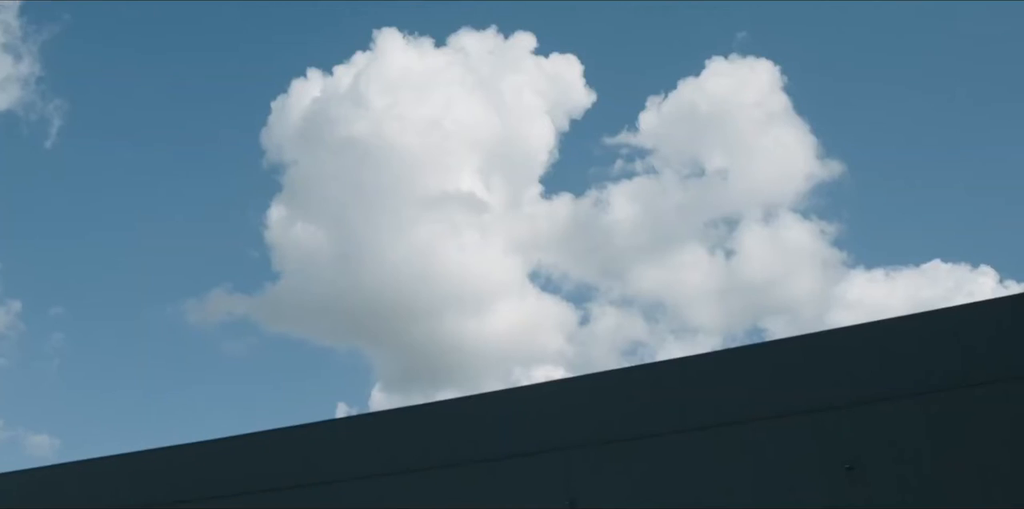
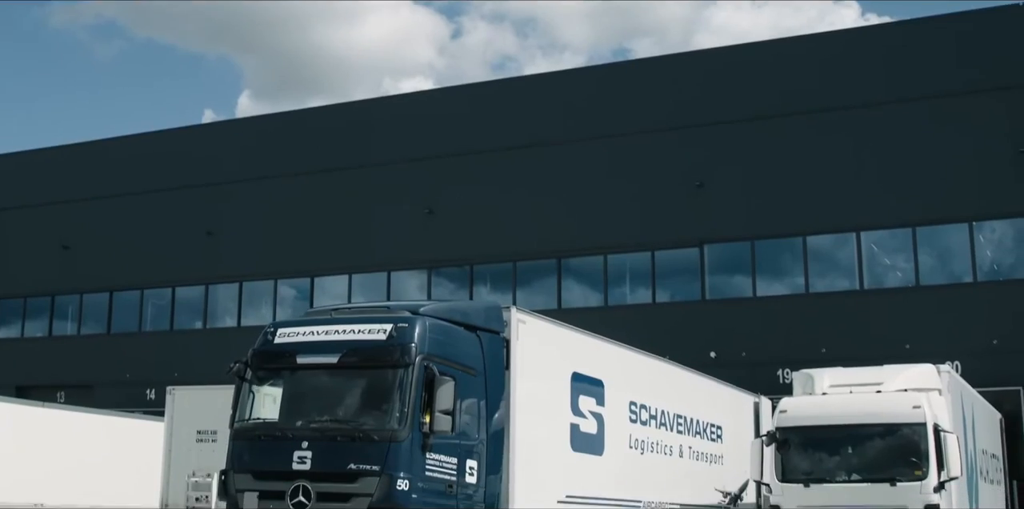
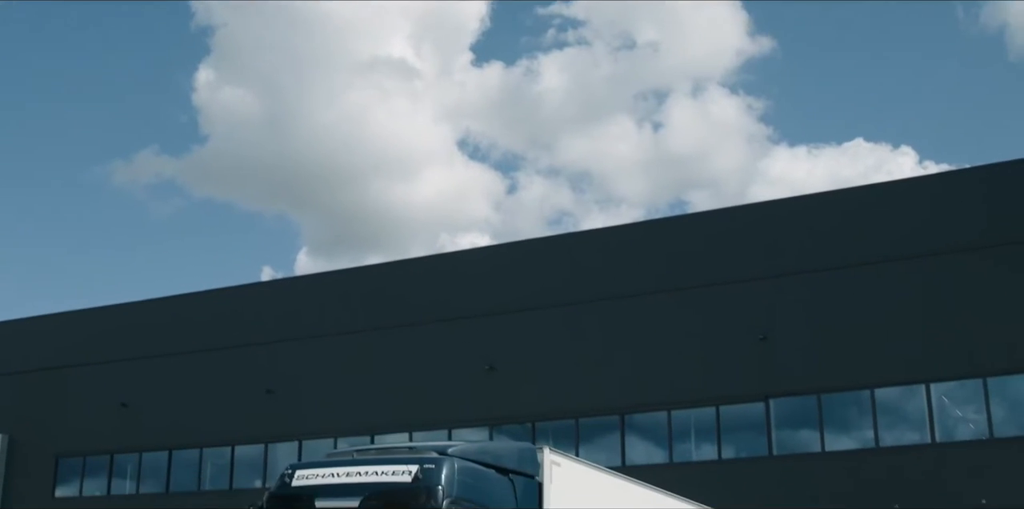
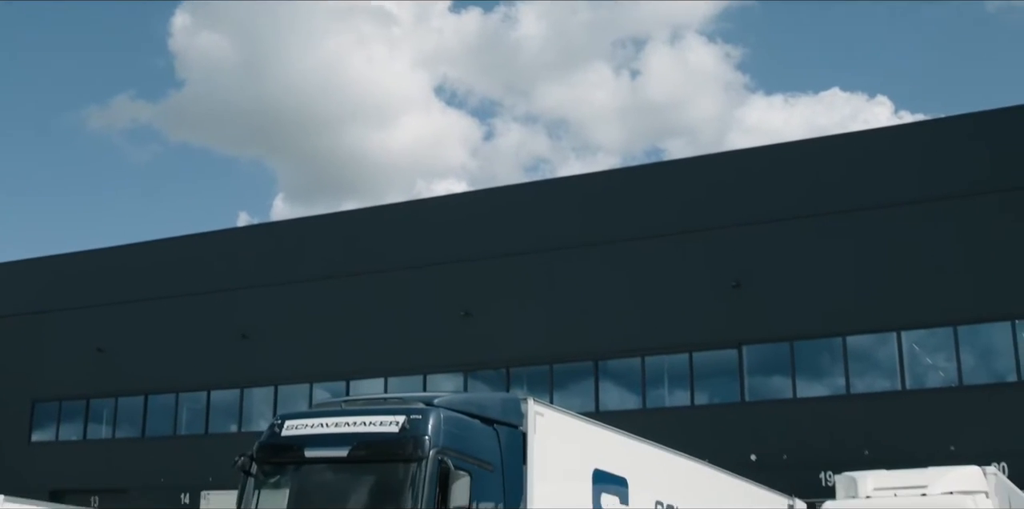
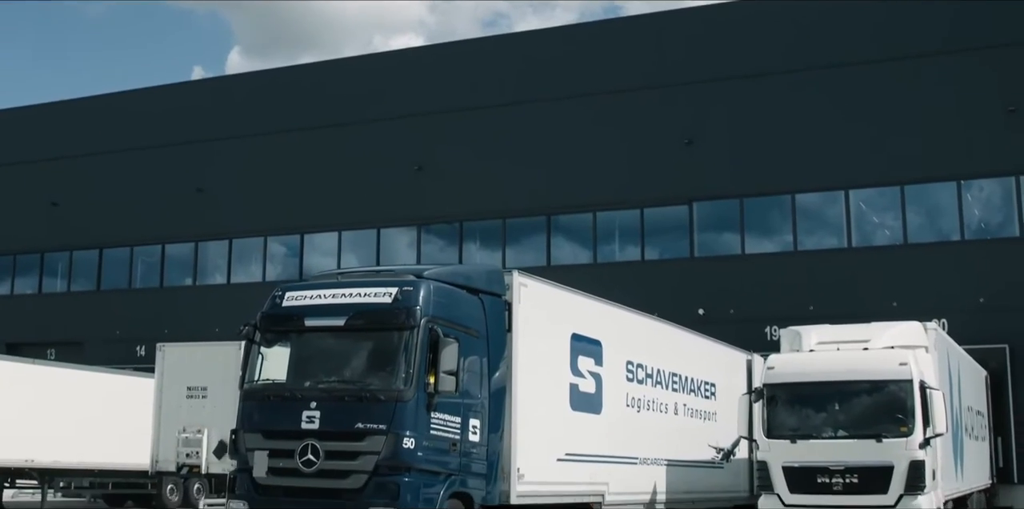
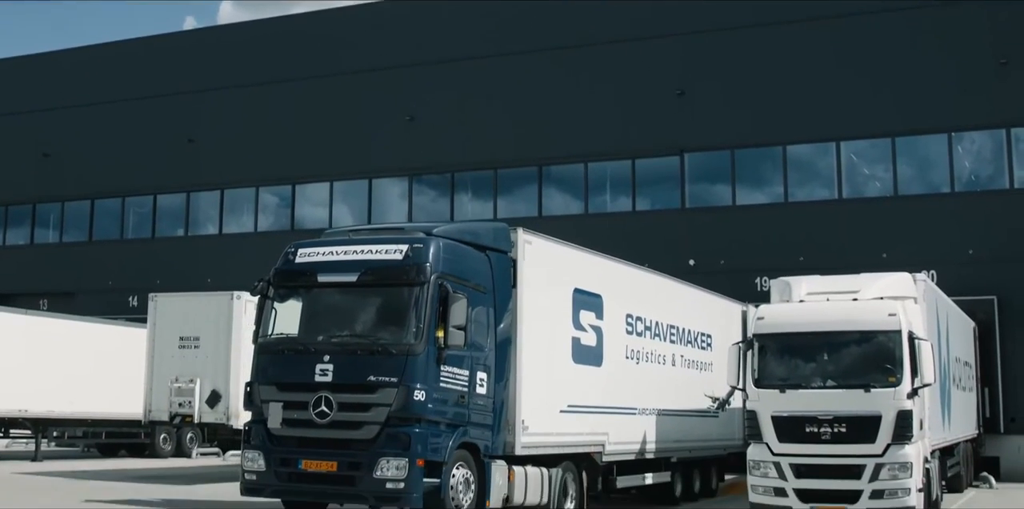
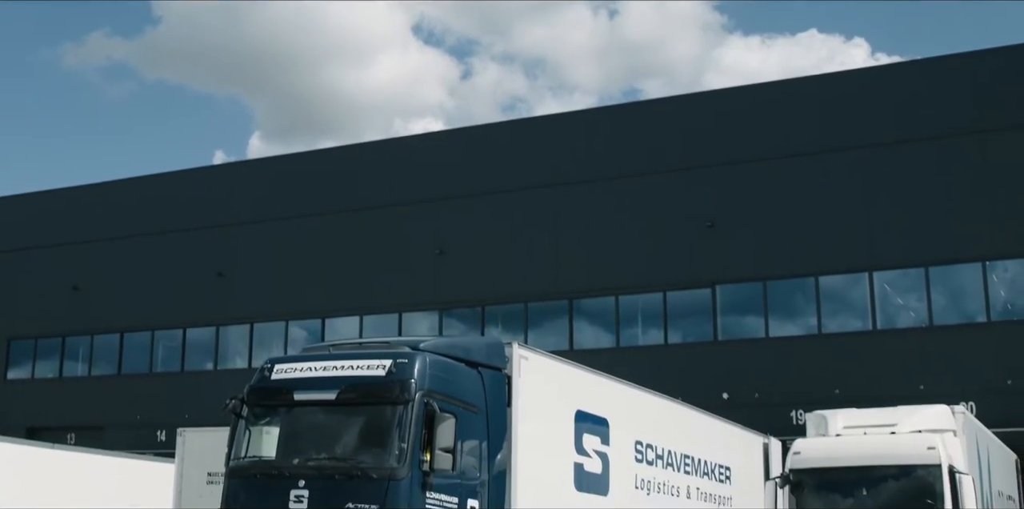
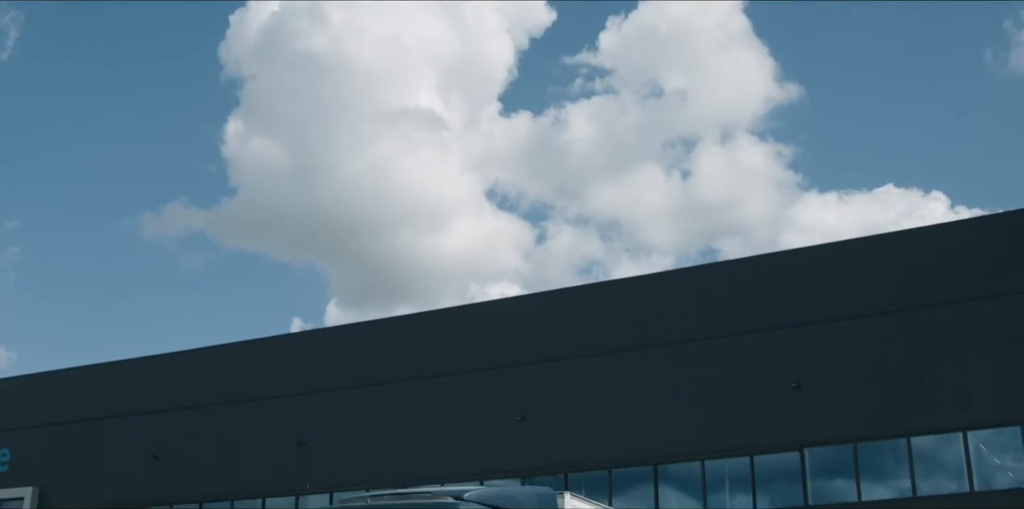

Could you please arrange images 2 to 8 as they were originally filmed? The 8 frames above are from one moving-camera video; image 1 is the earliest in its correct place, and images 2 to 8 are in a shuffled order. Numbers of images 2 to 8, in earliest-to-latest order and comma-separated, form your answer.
8, 3, 4, 7, 2, 5, 6
